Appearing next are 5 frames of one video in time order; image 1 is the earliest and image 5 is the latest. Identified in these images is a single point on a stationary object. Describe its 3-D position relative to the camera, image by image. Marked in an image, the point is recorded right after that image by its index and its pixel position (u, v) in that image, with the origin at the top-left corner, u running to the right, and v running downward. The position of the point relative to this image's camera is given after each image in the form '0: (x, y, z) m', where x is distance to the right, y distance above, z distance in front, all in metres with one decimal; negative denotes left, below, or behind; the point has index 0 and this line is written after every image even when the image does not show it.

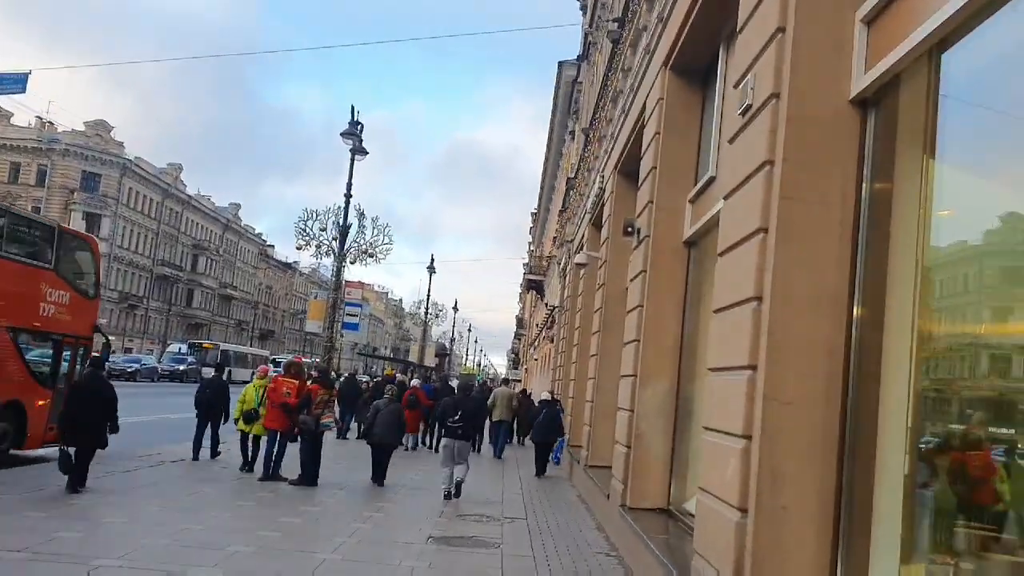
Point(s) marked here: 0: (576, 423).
0: (+1.2, -2.6, +18.4) m
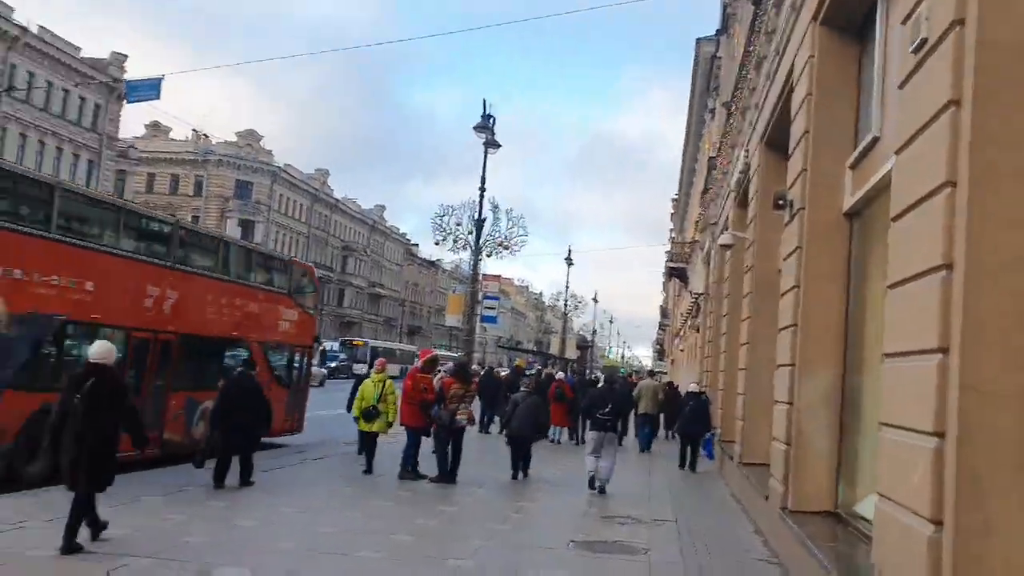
0: (+3.9, -2.3, +17.4) m
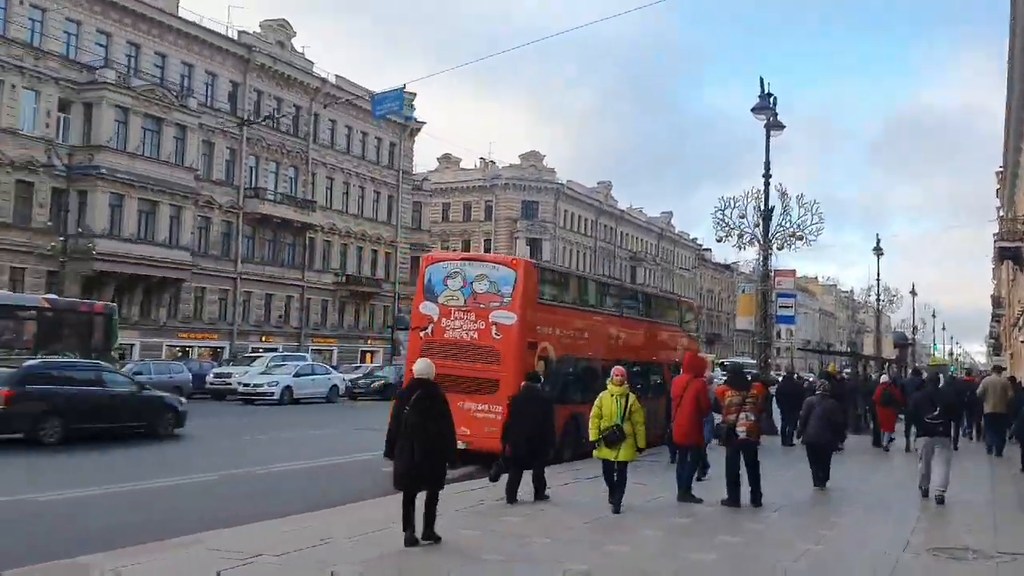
0: (+8.4, -1.9, +14.0) m
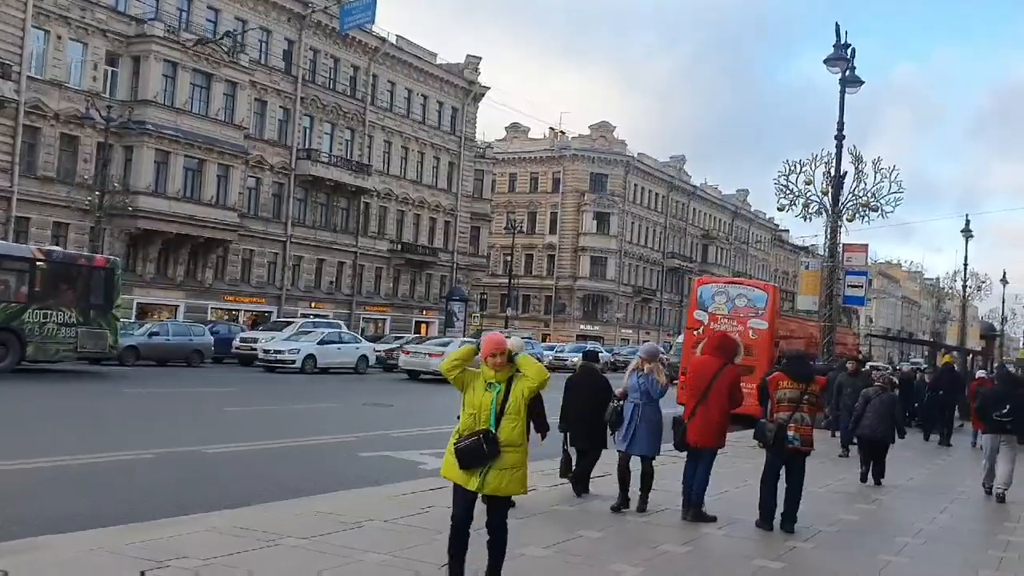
0: (+8.3, -1.7, +11.1) m
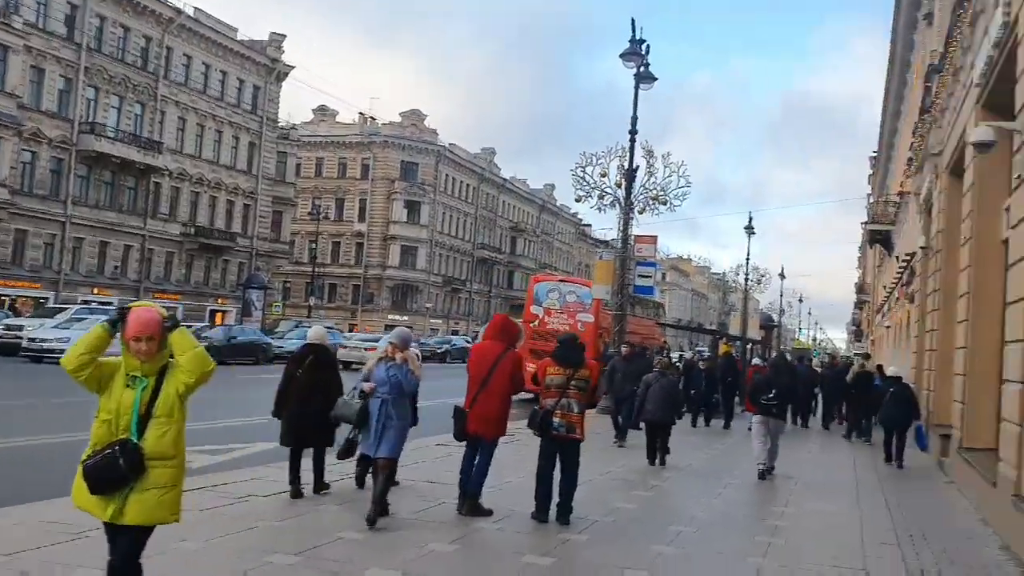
0: (+5.7, -1.6, +12.0) m
